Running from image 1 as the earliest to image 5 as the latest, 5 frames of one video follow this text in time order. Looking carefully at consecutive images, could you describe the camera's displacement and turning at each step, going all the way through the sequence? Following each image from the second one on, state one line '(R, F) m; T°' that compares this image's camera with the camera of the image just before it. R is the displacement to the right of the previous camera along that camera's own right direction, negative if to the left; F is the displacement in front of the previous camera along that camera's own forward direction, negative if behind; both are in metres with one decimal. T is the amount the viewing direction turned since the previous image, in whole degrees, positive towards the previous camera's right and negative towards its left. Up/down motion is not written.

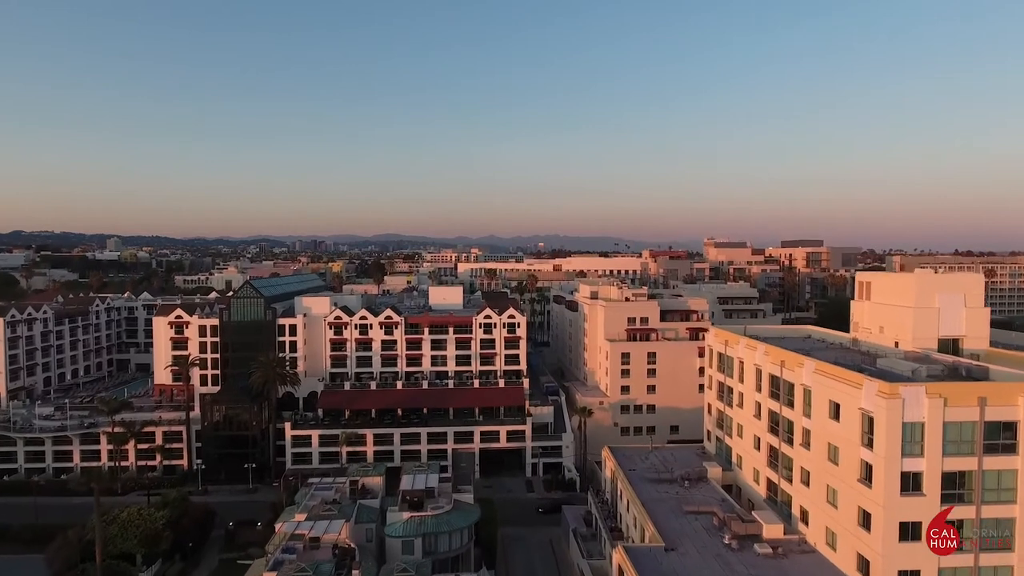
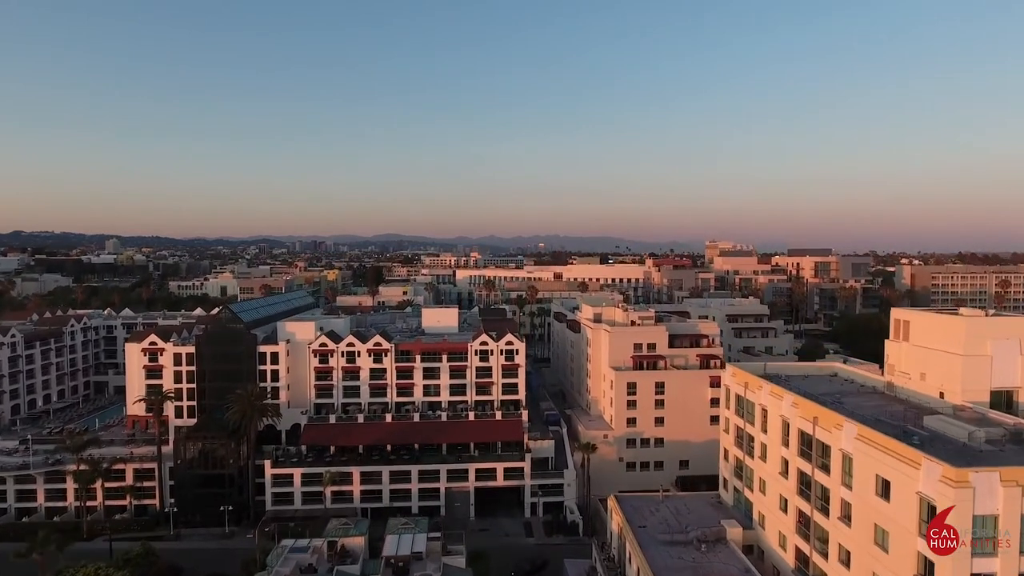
(+0.2, +3.8) m; 0°
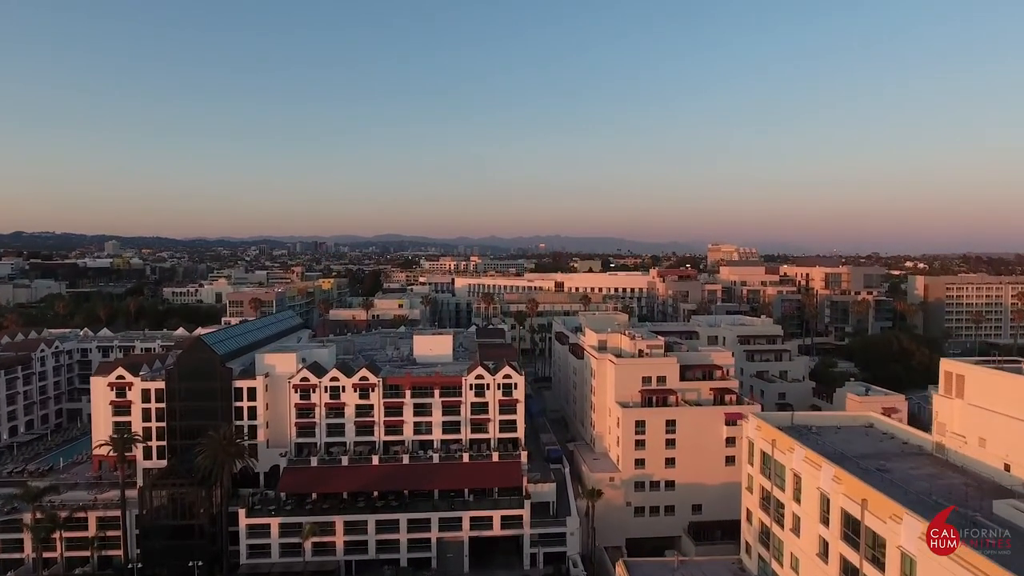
(+0.2, +4.1) m; 0°
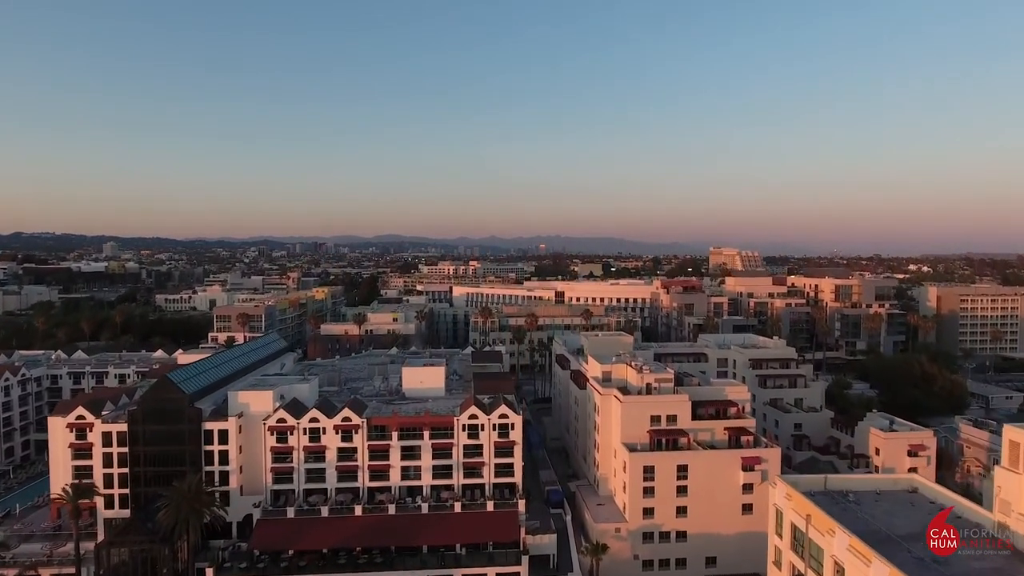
(+0.2, +4.1) m; 0°
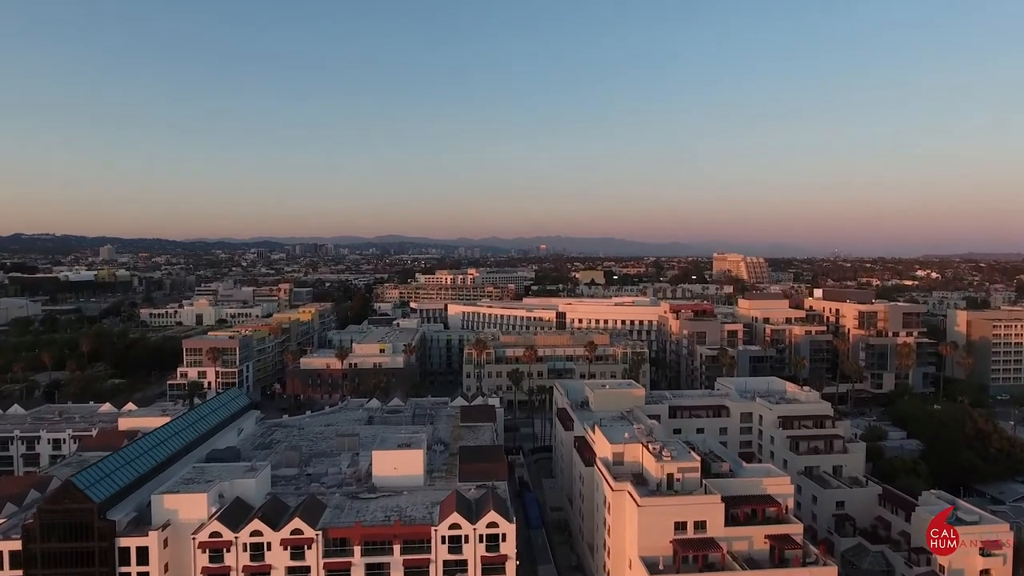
(+0.6, +8.6) m; 0°
